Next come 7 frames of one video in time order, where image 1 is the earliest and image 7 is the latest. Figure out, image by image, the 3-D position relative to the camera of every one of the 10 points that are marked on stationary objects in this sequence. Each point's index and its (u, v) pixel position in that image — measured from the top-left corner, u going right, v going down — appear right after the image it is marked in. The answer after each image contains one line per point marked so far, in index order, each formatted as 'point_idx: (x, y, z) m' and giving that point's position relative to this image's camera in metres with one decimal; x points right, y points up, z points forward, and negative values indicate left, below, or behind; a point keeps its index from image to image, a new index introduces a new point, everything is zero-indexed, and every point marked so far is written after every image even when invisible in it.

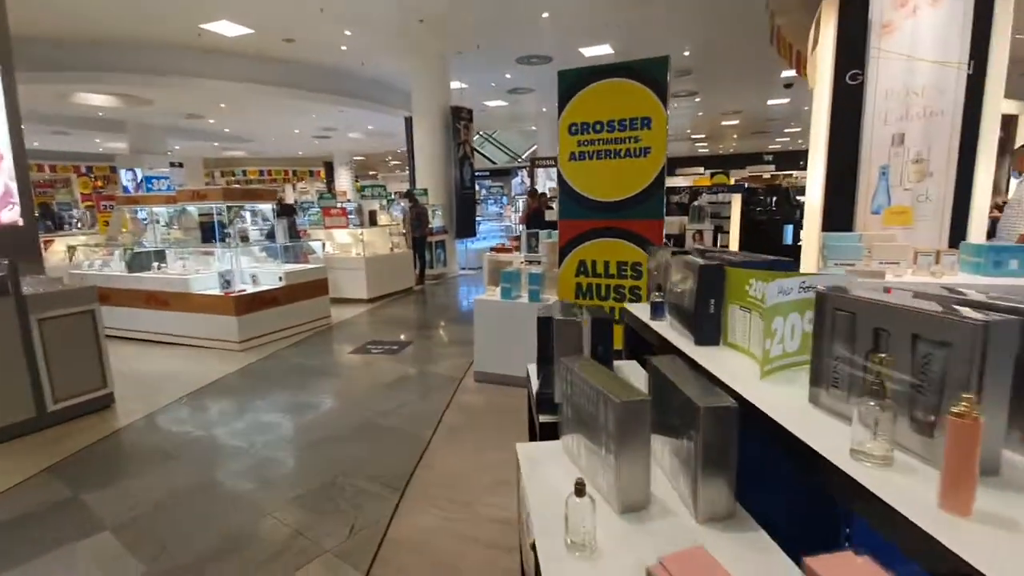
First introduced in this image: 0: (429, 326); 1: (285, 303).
0: (-1.1, -0.5, +6.6) m
1: (-2.6, -0.2, +5.8) m
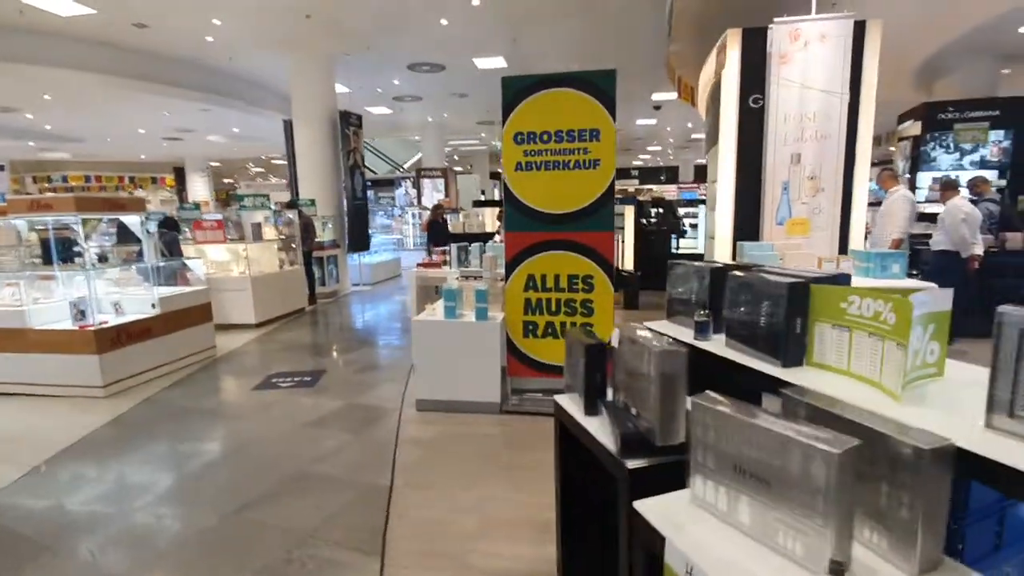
0: (-2.1, -0.7, +6.0) m
1: (-3.3, -0.5, +4.9) m
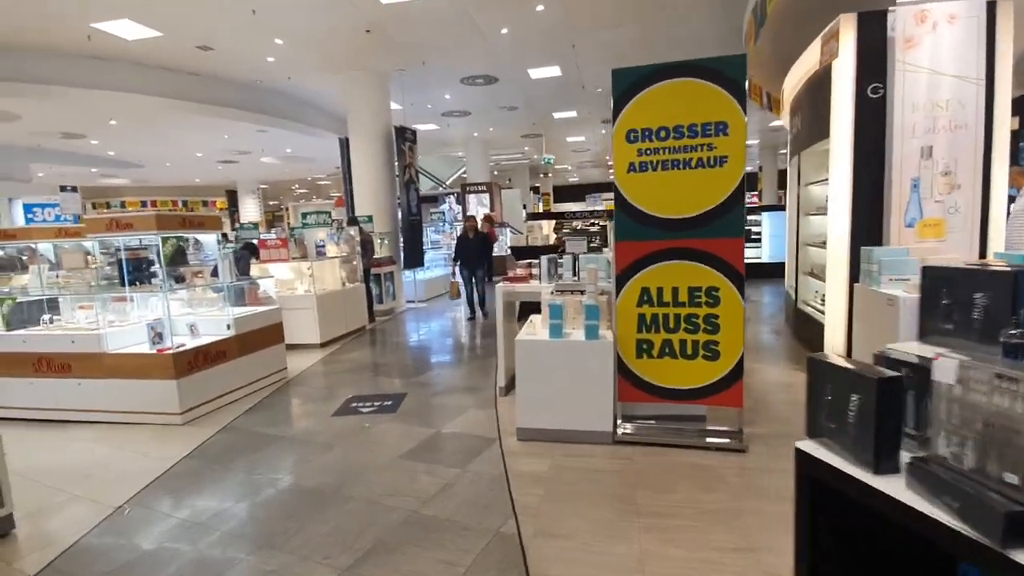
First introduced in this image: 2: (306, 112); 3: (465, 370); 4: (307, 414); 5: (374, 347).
0: (-1.2, -0.9, +5.7) m
1: (-2.5, -0.6, +4.7) m
2: (-4.6, +4.0, +11.6) m
3: (-0.5, -0.9, +5.5) m
4: (-1.7, -1.0, +4.3) m
5: (-1.9, -0.8, +6.9) m
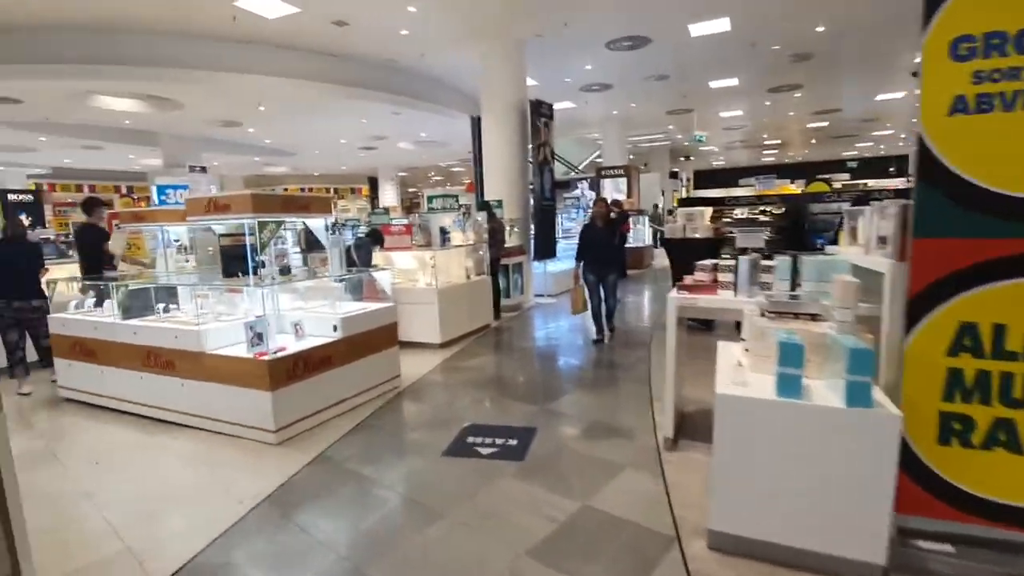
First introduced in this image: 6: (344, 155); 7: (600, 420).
0: (+0.2, -0.9, +4.7) m
1: (-1.3, -0.6, +4.0) m
2: (-1.6, +4.2, +11.1) m
3: (+0.8, -0.9, +4.3) m
4: (-0.7, -1.0, +3.4) m
5: (-0.2, -0.7, +6.0) m
6: (-5.6, +4.4, +17.0) m
7: (+0.6, -1.0, +3.7) m
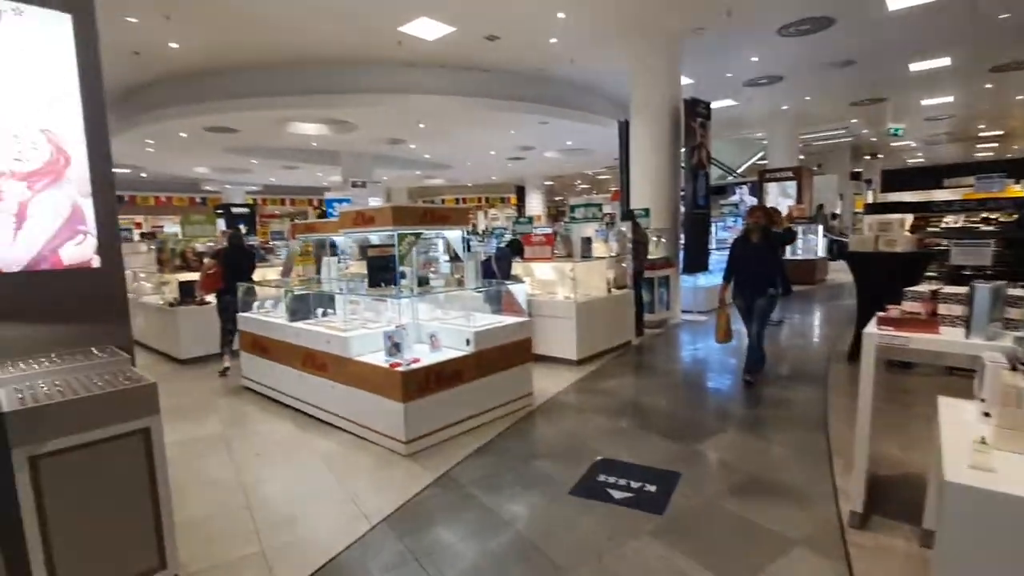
0: (+1.3, -1.0, +4.2) m
1: (-0.3, -0.7, +3.9) m
2: (+1.6, +4.0, +10.8) m
3: (+1.8, -1.1, +3.6) m
4: (+0.2, -1.2, +3.2) m
5: (+1.4, -0.9, +5.5) m
6: (-0.6, +4.2, +17.7) m
7: (+1.5, -1.1, +3.1) m
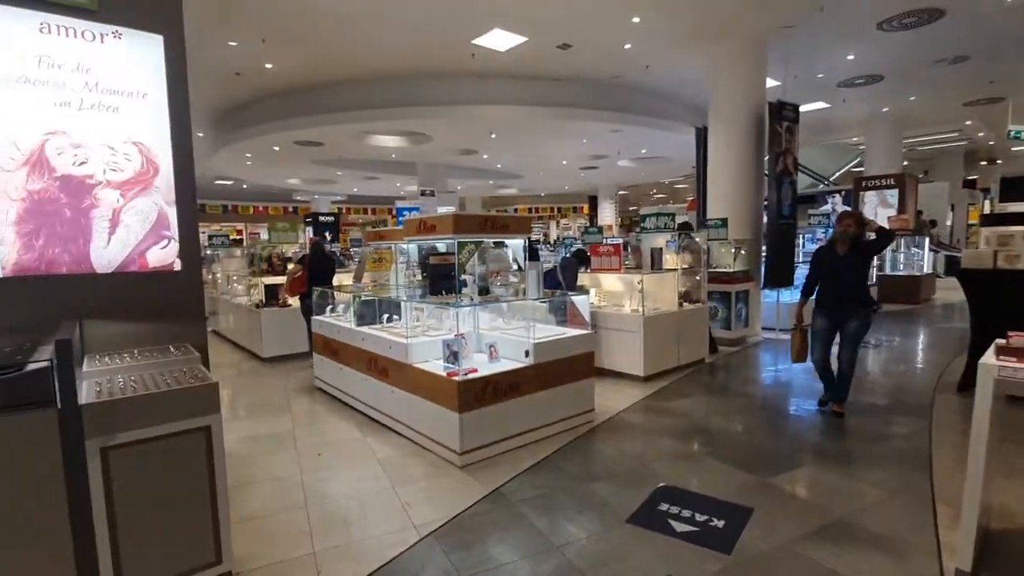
0: (+1.8, -1.2, +3.8) m
1: (+0.1, -0.8, +3.8) m
2: (+3.1, +3.7, +10.5) m
3: (+2.2, -1.2, +3.2) m
4: (+0.5, -1.2, +3.0) m
5: (+2.0, -1.1, +5.2) m
6: (+1.8, +3.8, +17.5) m
7: (+1.8, -1.2, +2.8) m
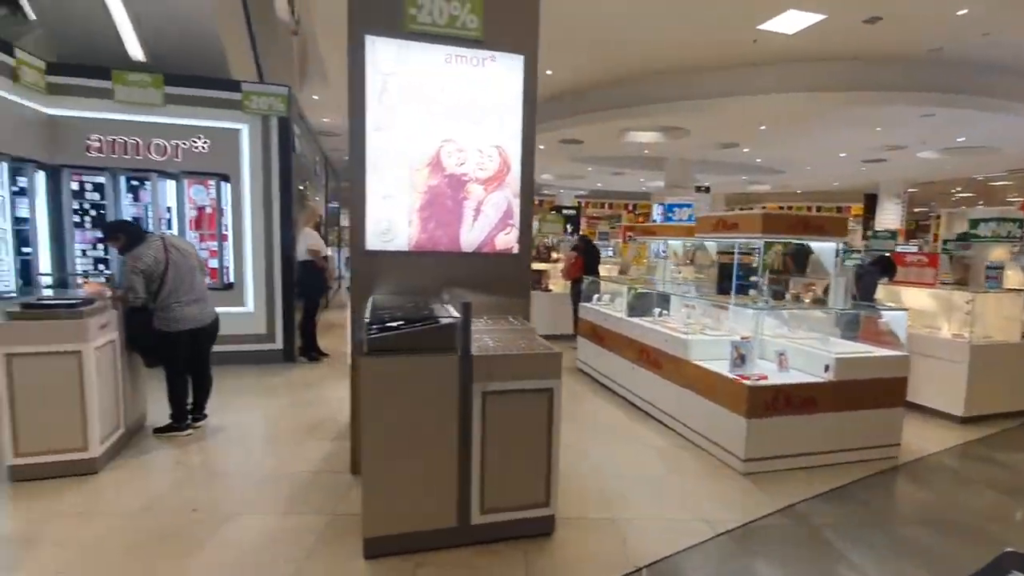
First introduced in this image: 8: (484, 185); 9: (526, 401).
0: (+3.6, -1.4, +2.8) m
1: (+2.1, -0.8, +3.5) m
2: (+7.9, +3.3, +8.2) m
3: (+3.7, -1.4, +2.1) m
4: (+2.1, -1.3, +2.6) m
5: (+4.3, -1.3, +4.0) m
6: (+9.7, +3.5, +15.2) m
7: (+3.2, -1.4, +1.8) m
8: (-0.2, +0.6, +3.1) m
9: (+0.1, -0.5, +2.4) m
